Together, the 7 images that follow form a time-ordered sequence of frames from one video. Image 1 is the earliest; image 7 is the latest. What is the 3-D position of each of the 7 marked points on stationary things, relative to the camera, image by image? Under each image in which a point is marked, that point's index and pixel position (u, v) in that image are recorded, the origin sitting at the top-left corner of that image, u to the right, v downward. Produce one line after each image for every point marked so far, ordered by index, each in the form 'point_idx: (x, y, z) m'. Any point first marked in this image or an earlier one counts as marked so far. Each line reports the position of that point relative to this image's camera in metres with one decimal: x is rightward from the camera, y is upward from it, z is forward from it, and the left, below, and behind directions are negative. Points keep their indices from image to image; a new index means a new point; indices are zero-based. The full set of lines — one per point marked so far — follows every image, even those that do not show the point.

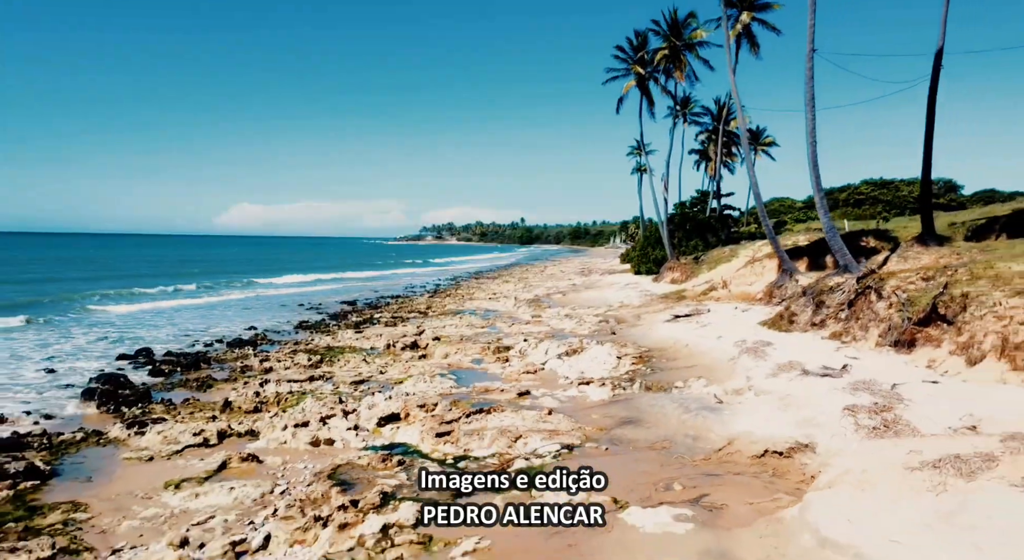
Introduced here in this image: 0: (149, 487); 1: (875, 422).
0: (-5.0, -2.9, +10.4) m
1: (+4.3, -1.7, +8.9) m
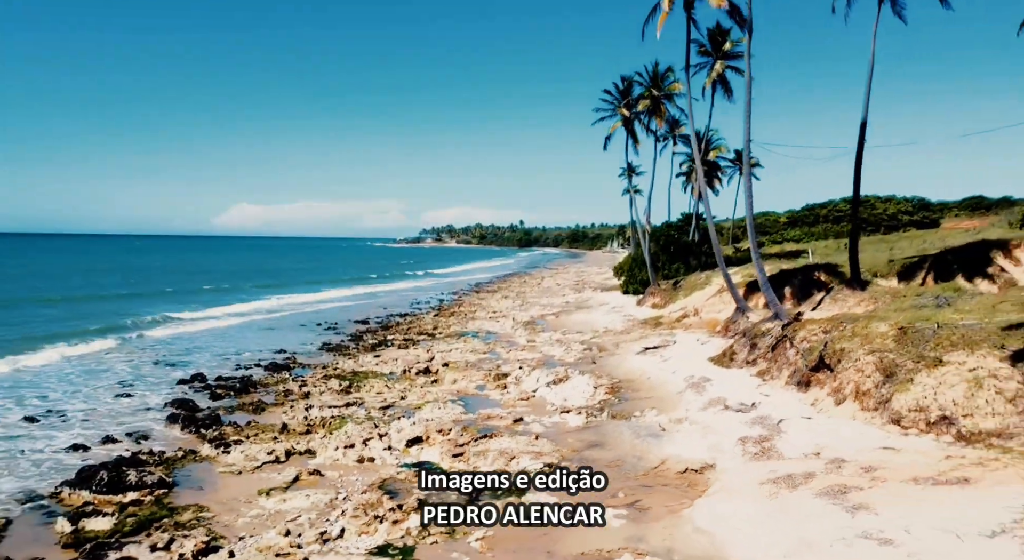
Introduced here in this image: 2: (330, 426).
0: (-5.1, -4.1, +14.4) m
1: (+4.2, -2.9, +12.9) m
2: (-4.6, -3.7, +18.9) m
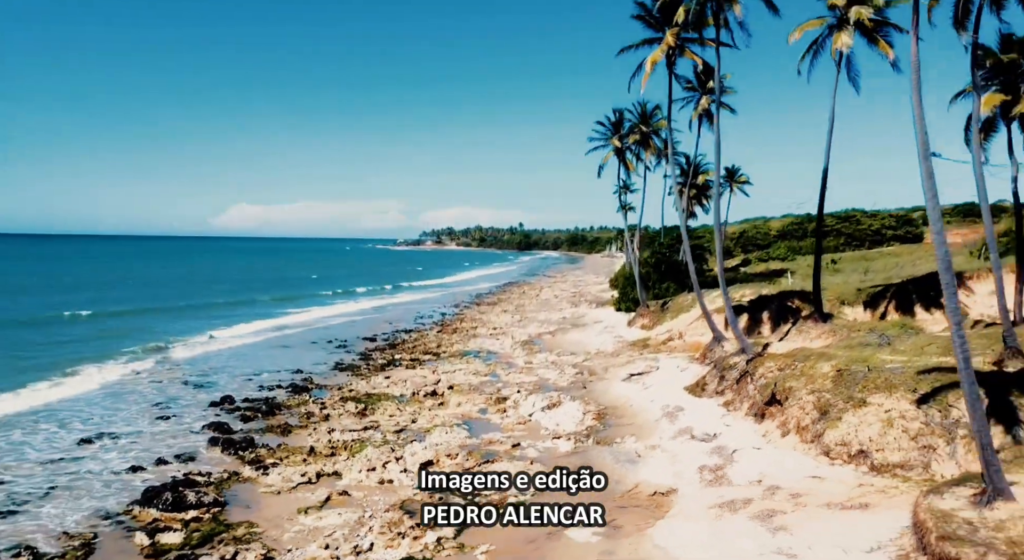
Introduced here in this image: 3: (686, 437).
0: (-5.1, -5.3, +17.1) m
1: (+4.2, -4.1, +15.6) m
2: (-4.6, -4.9, +21.6) m
3: (+4.3, -3.9, +18.5) m
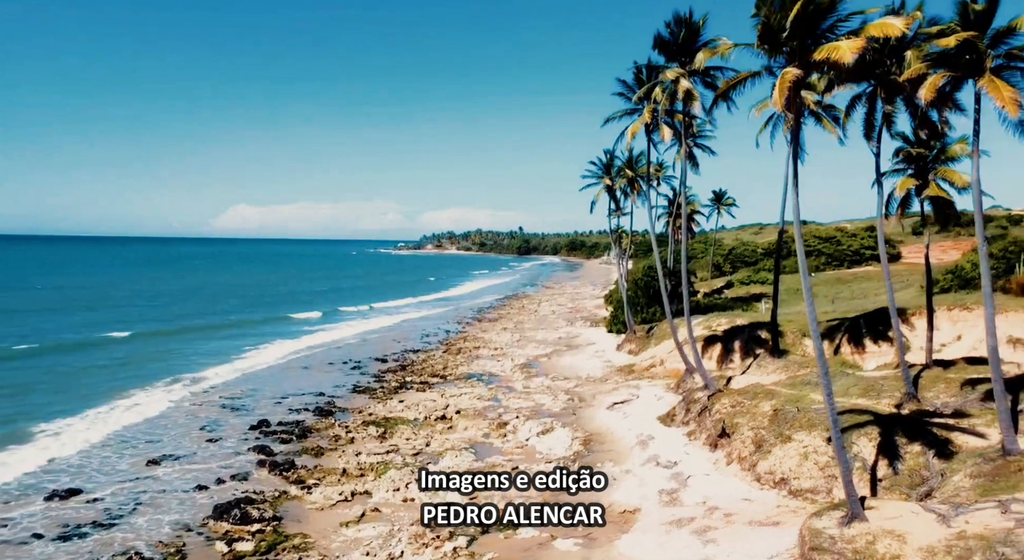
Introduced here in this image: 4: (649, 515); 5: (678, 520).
0: (-5.1, -7.0, +21.4) m
1: (+4.1, -5.8, +19.9) m
2: (-4.6, -6.6, +25.9) m
3: (+4.3, -5.6, +22.8) m
4: (+3.5, -6.1, +19.3) m
5: (+4.1, -5.9, +18.4) m
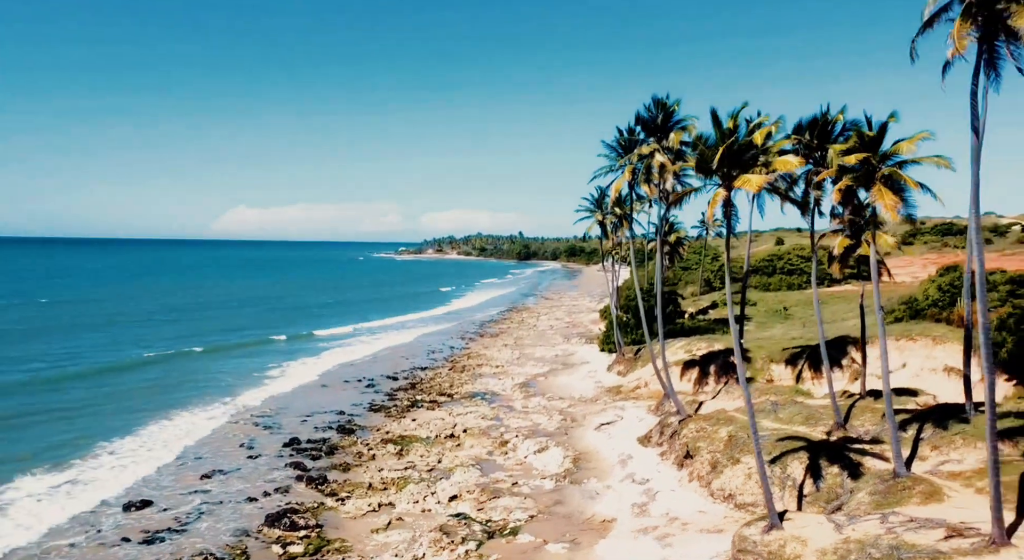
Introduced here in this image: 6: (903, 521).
0: (-5.1, -8.7, +26.0) m
1: (+4.2, -7.5, +24.5) m
2: (-4.6, -8.3, +30.5) m
3: (+4.3, -7.3, +27.4) m
4: (+3.6, -7.8, +24.0) m
5: (+4.1, -7.6, +23.1) m
6: (+9.7, -6.0, +18.7) m
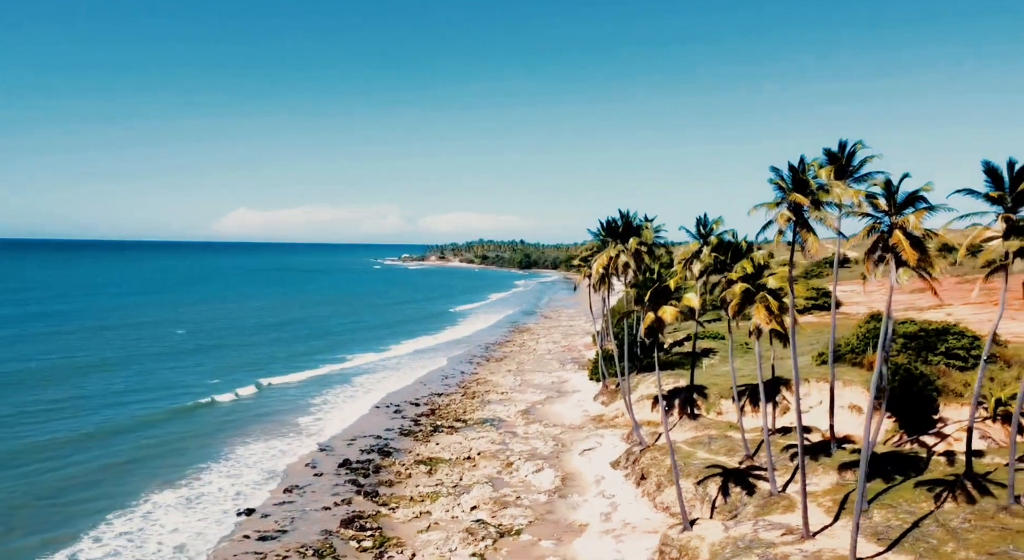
0: (-4.9, -12.4, +36.7) m
1: (+4.4, -11.2, +35.2) m
2: (-4.4, -12.0, +41.3) m
3: (+4.5, -11.0, +38.2) m
4: (+3.8, -11.4, +34.7) m
5: (+4.3, -11.3, +33.8) m
6: (+9.9, -9.6, +29.4) m
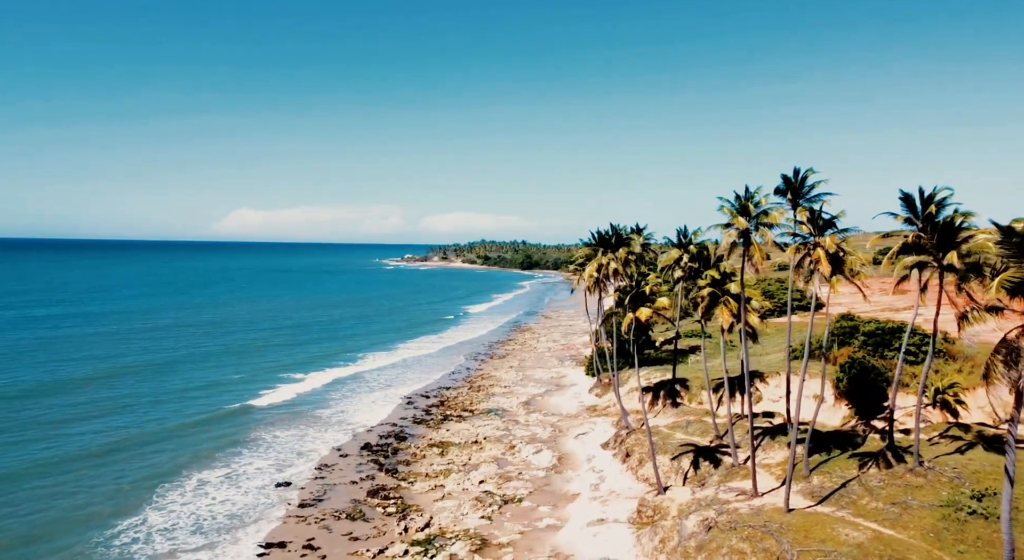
0: (-4.7, -12.7, +42.8) m
1: (+4.5, -11.5, +41.3) m
2: (-4.2, -12.3, +47.4) m
3: (+4.7, -11.2, +44.2) m
4: (+3.9, -11.7, +40.8) m
5: (+4.5, -11.5, +39.9) m
6: (+10.1, -9.9, +35.5) m
